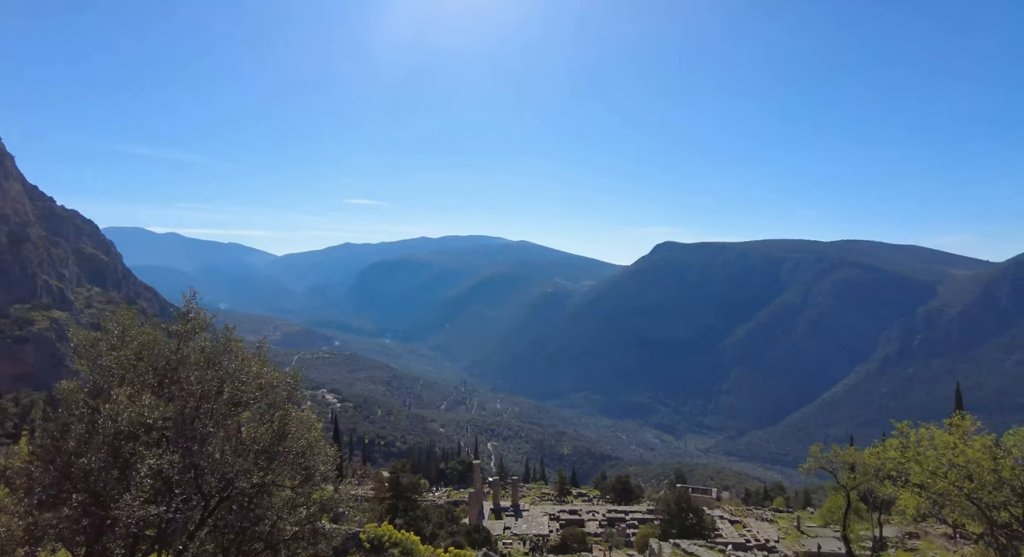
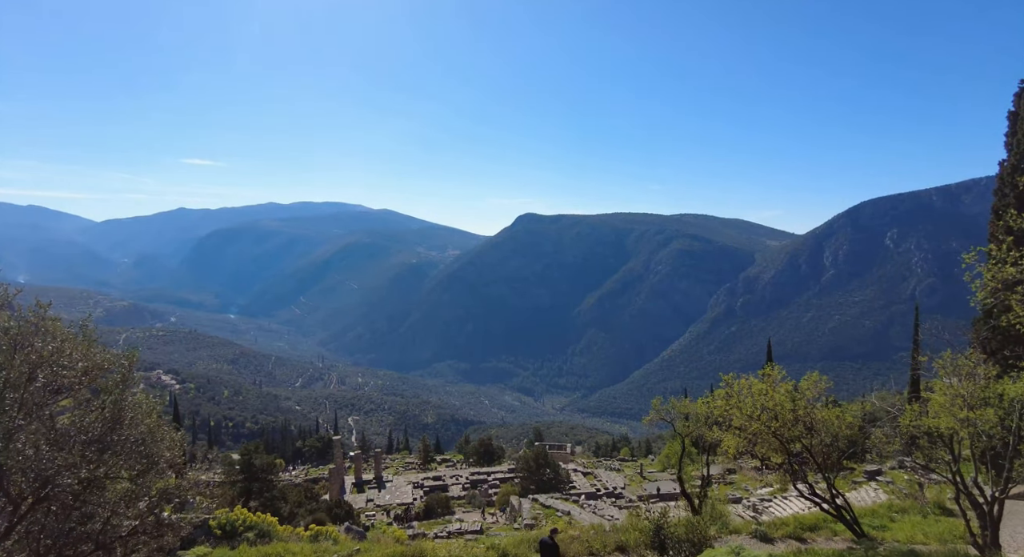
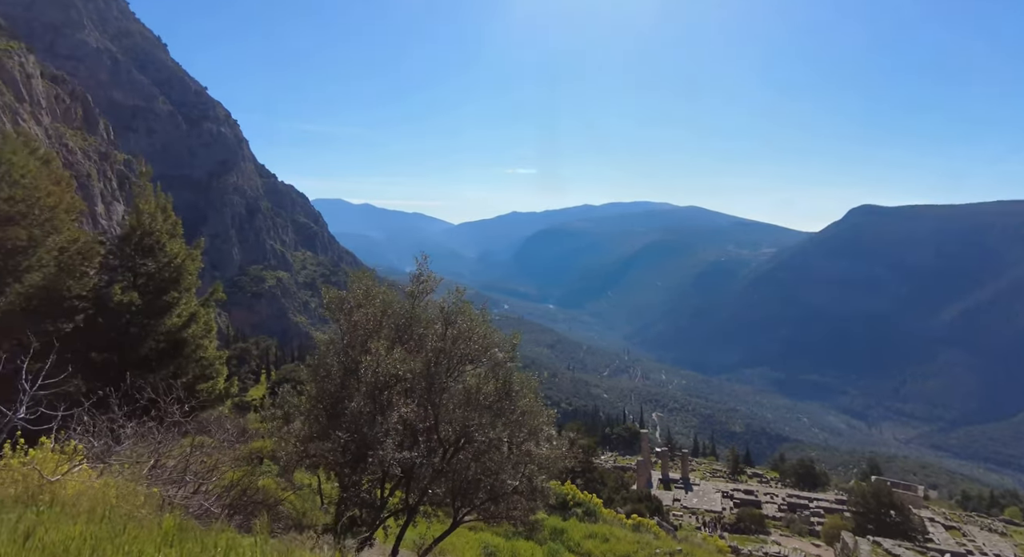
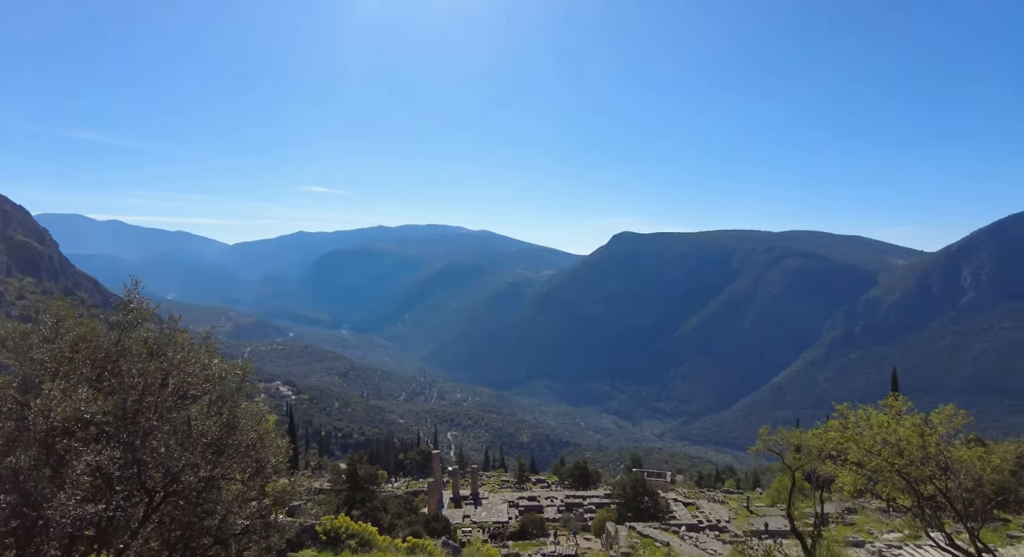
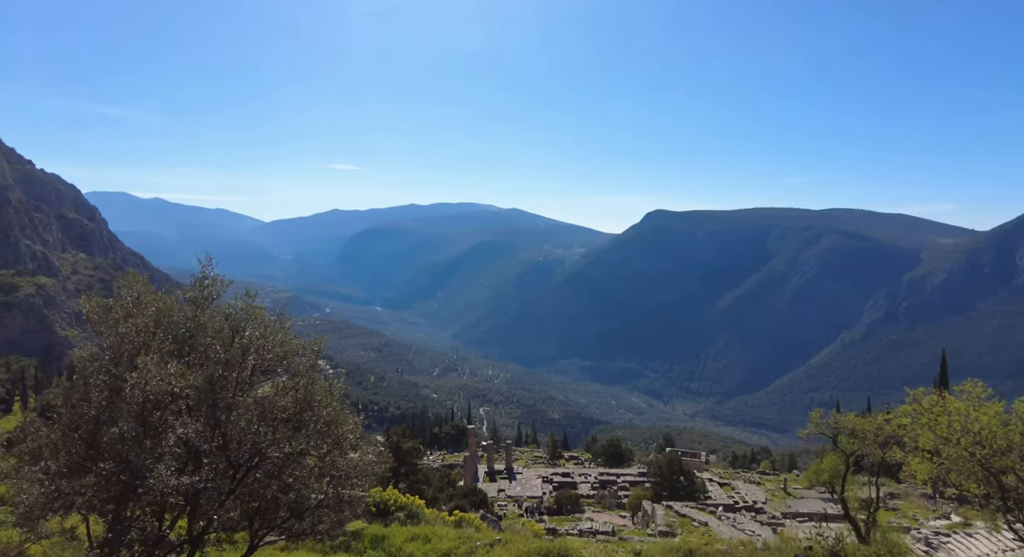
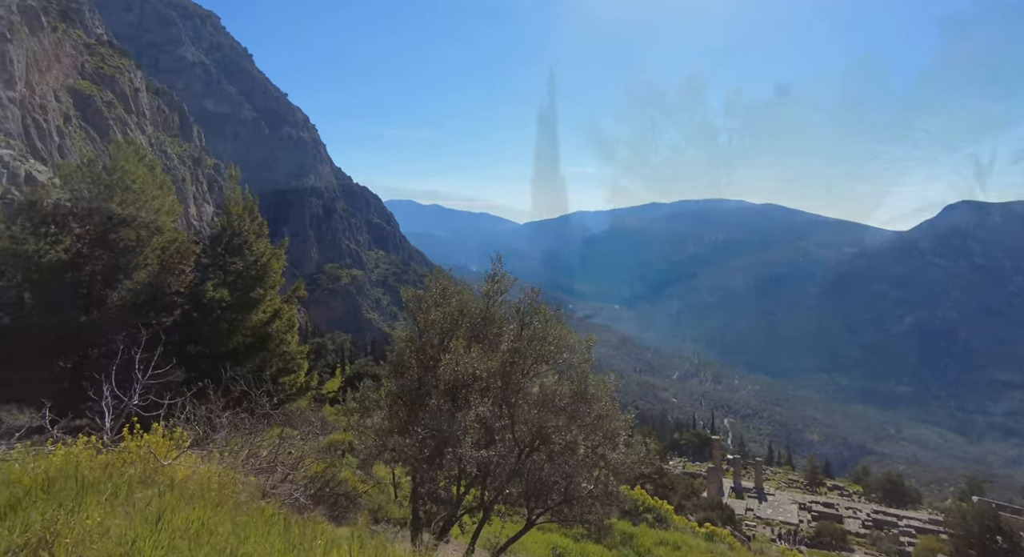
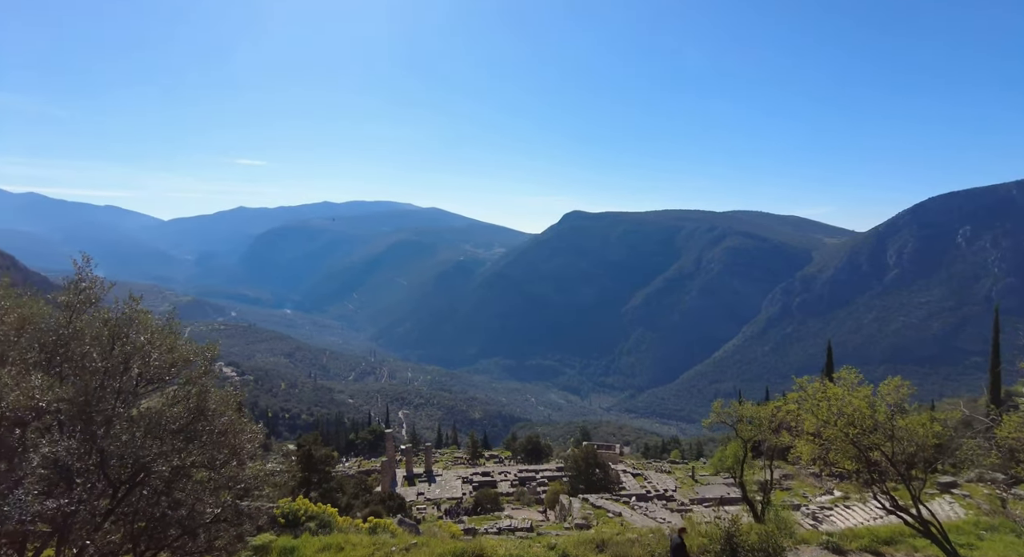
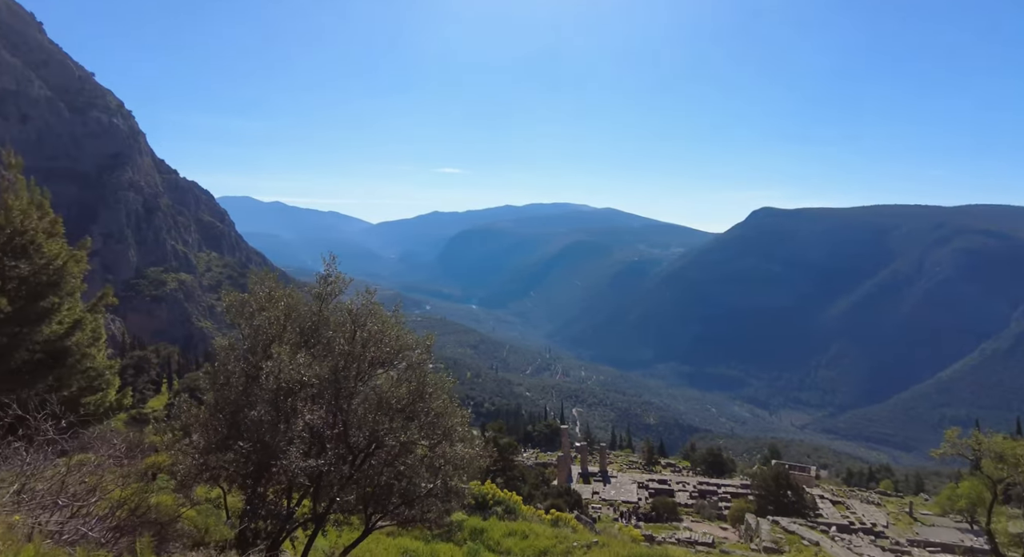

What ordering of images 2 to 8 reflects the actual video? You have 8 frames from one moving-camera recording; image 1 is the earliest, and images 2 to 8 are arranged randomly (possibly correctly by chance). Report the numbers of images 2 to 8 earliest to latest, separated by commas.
4, 2, 7, 5, 8, 3, 6
